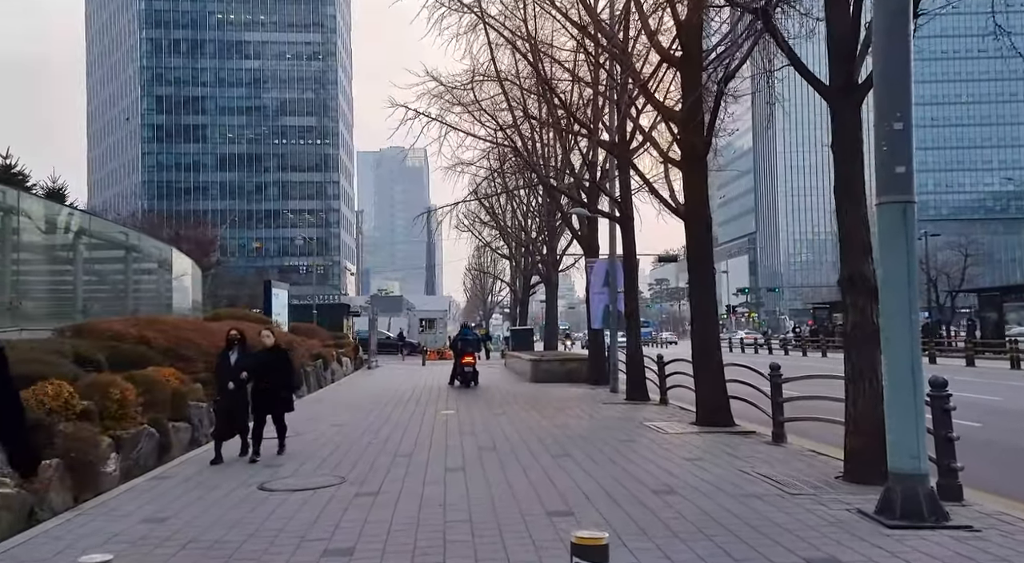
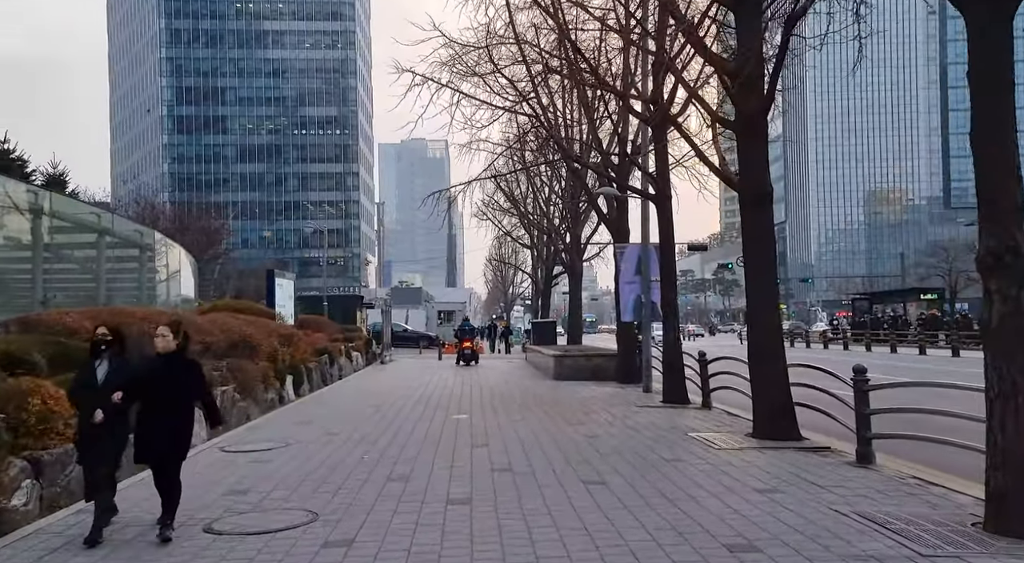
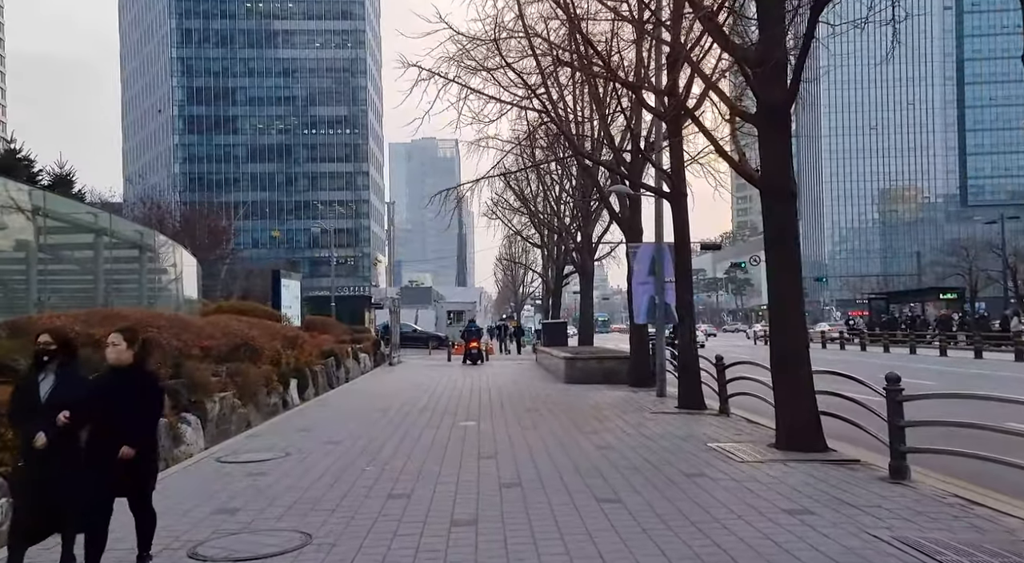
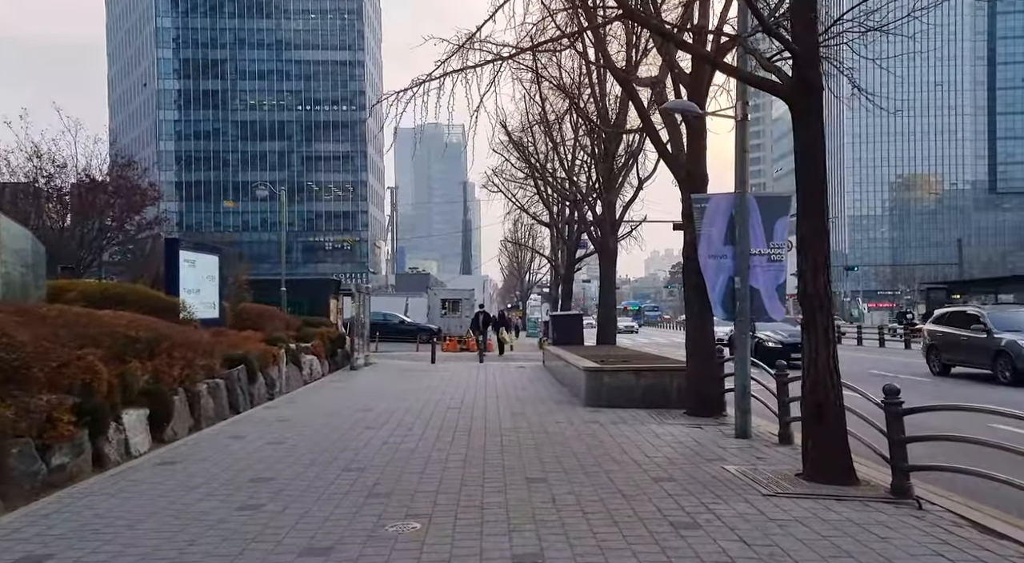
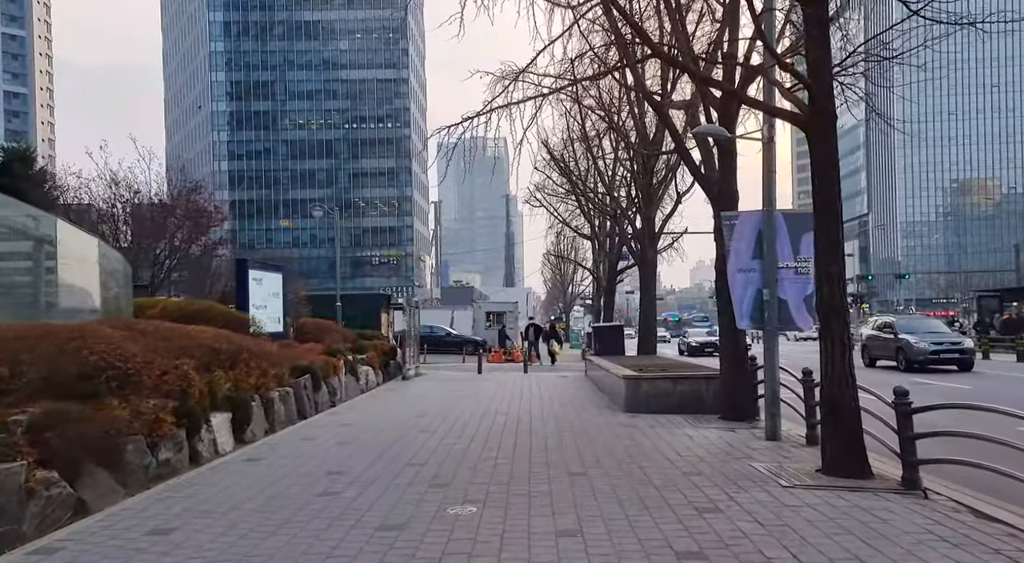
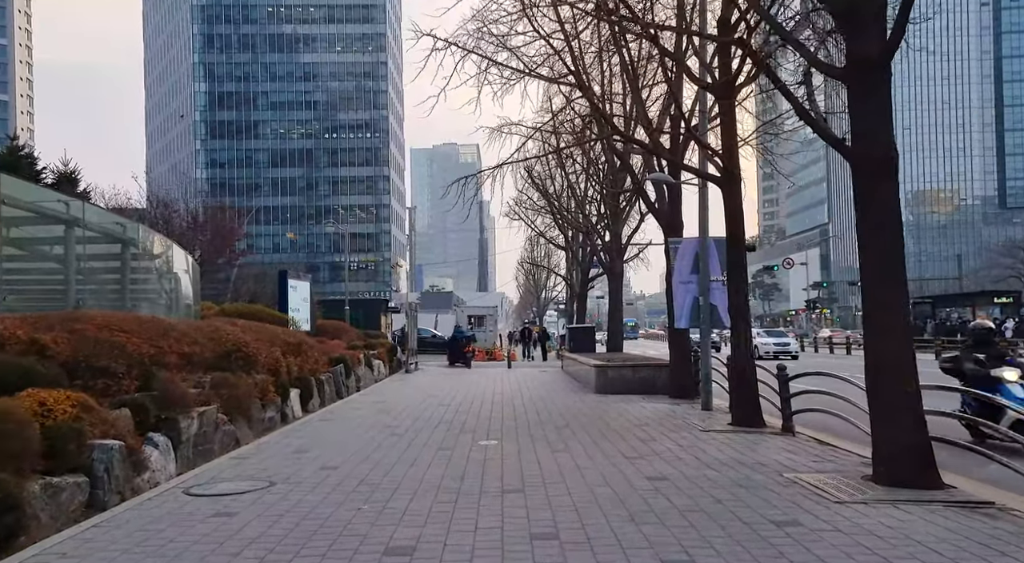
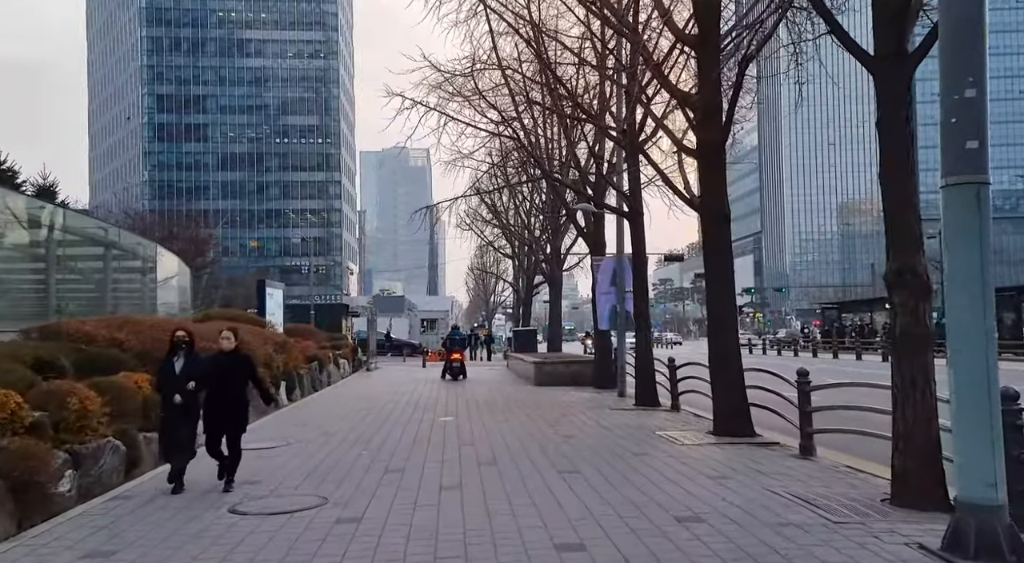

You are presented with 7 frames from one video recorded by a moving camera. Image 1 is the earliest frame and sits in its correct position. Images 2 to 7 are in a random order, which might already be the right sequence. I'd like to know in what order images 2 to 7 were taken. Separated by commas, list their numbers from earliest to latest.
7, 2, 3, 6, 5, 4
